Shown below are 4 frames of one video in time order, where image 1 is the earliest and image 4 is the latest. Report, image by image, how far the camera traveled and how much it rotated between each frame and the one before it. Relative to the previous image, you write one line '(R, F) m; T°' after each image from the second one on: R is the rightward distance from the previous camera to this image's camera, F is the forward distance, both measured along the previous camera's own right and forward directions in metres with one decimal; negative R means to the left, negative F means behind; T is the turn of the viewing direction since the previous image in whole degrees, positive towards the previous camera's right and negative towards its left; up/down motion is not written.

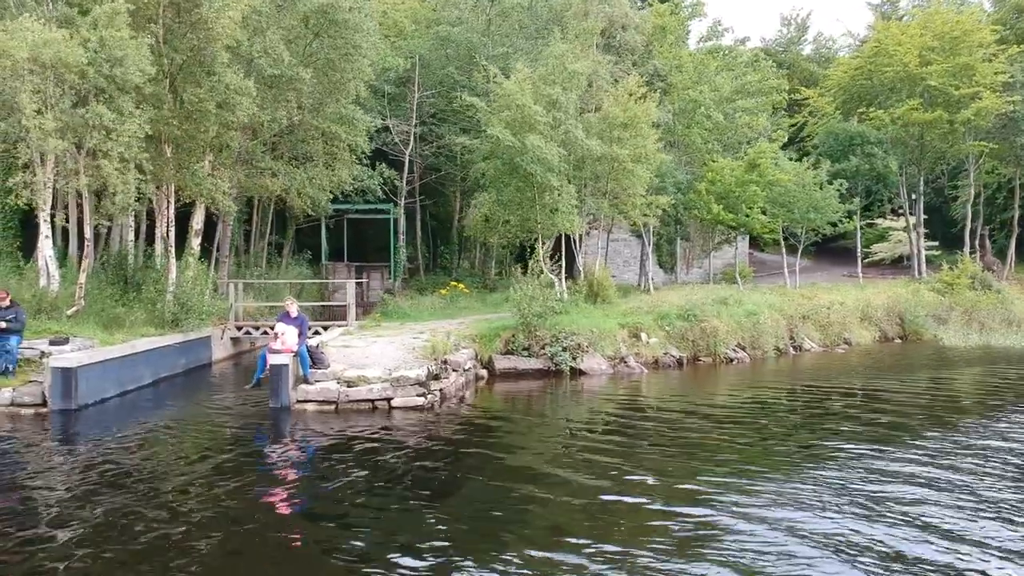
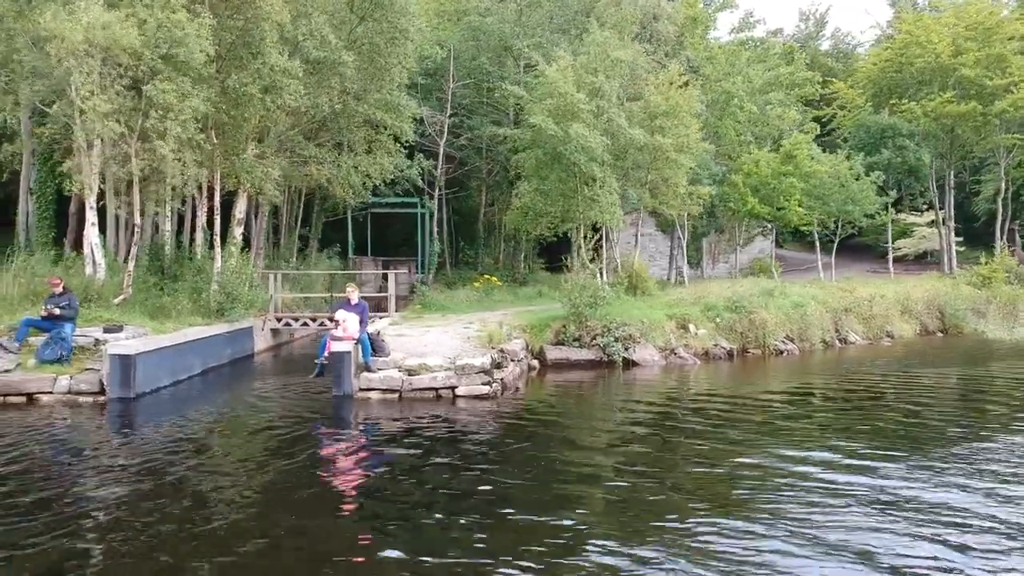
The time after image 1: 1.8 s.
(-0.9, +0.3) m; 0°
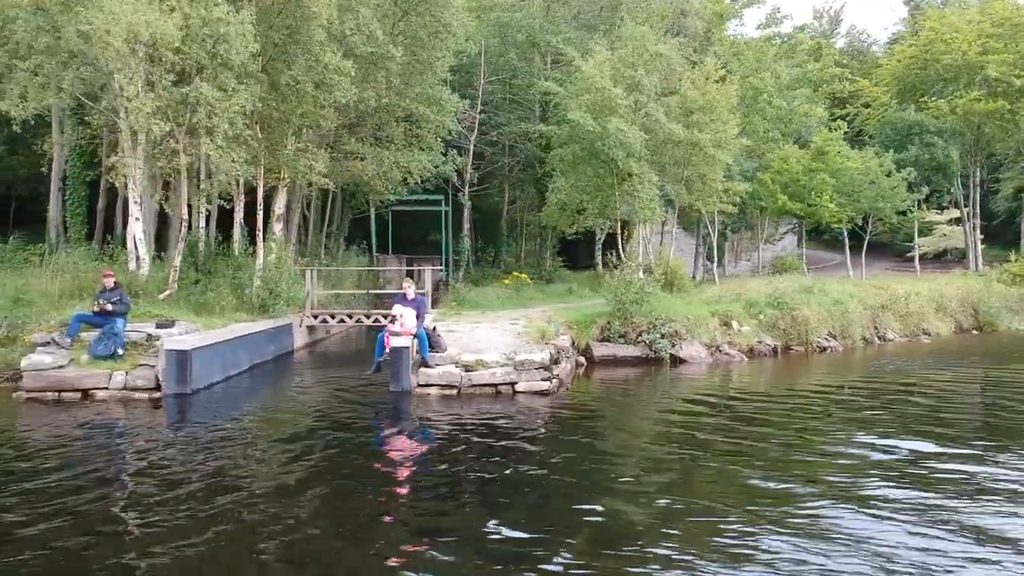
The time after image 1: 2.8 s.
(-0.8, +0.2) m; 0°
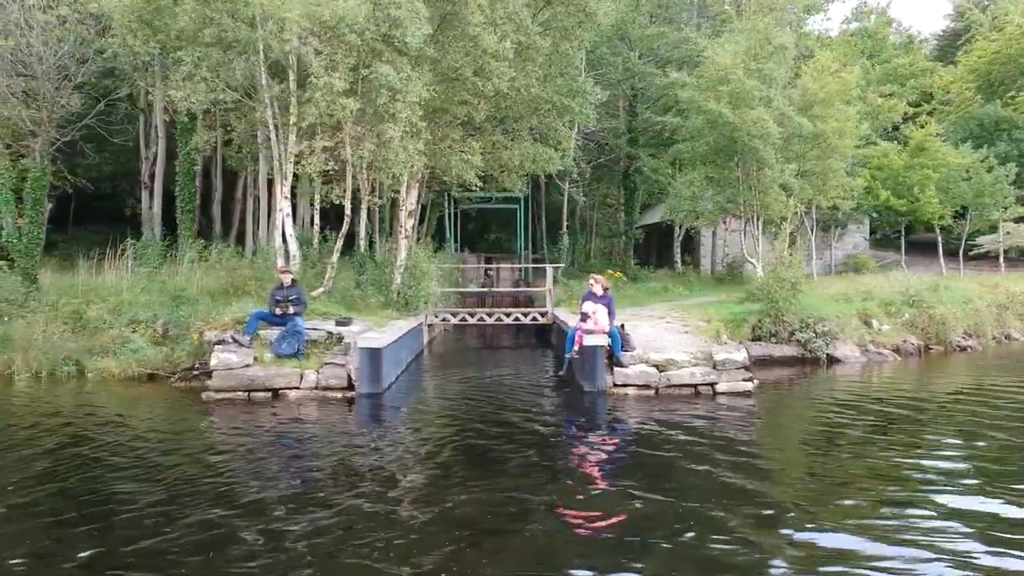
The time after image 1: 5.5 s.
(-2.6, +0.4) m; -1°
